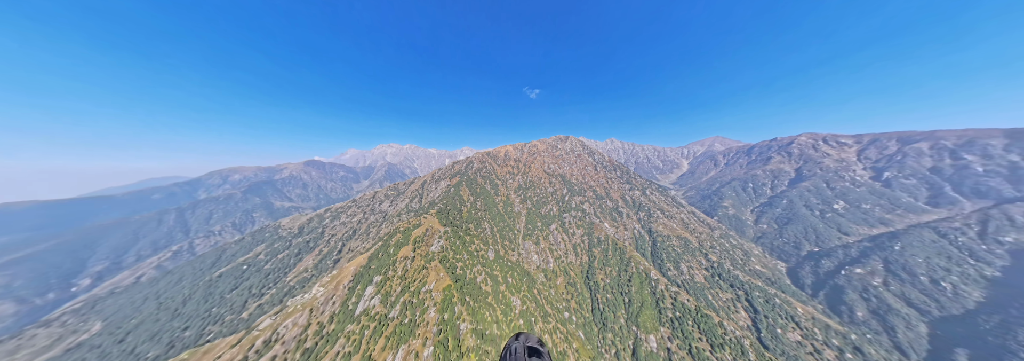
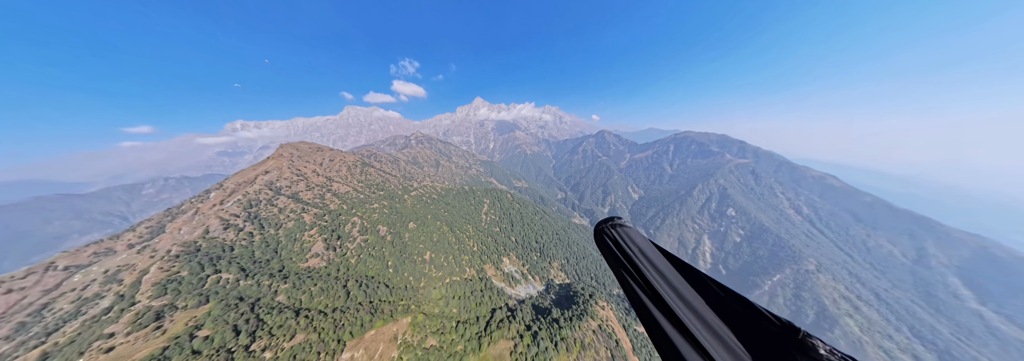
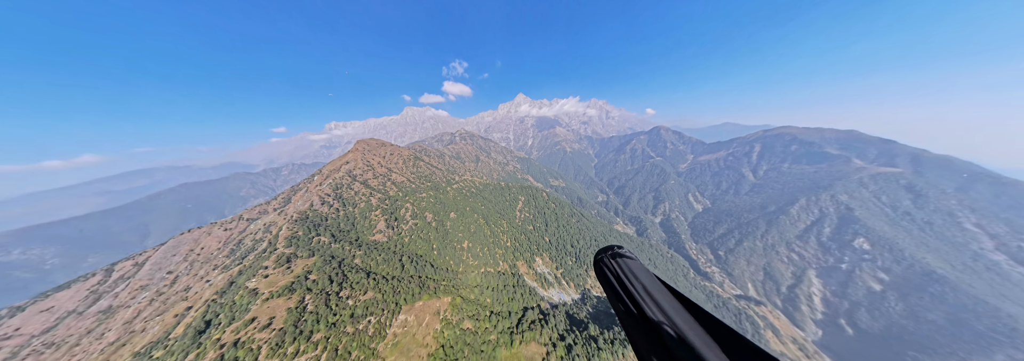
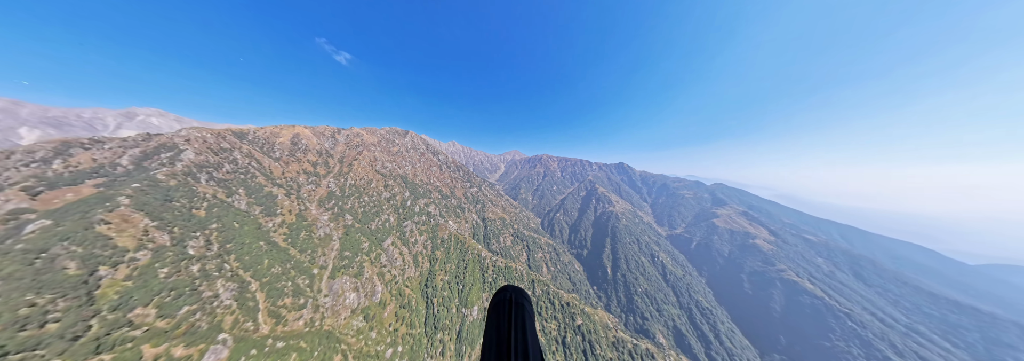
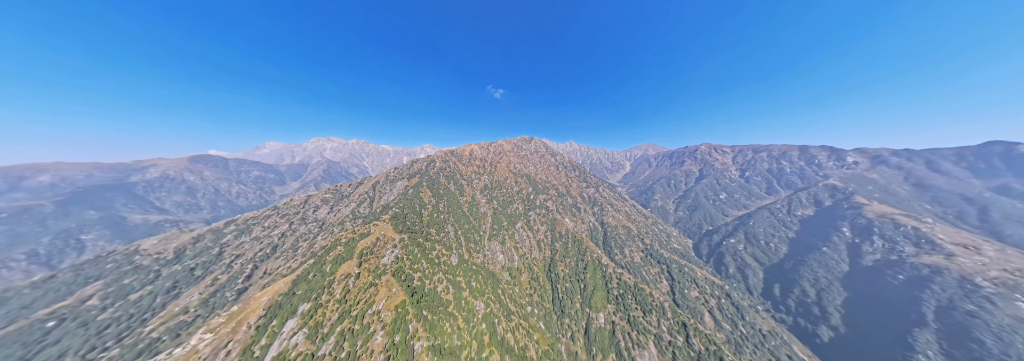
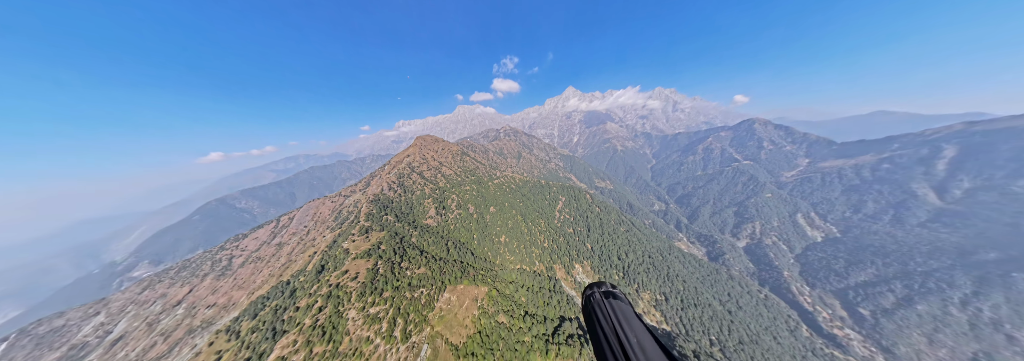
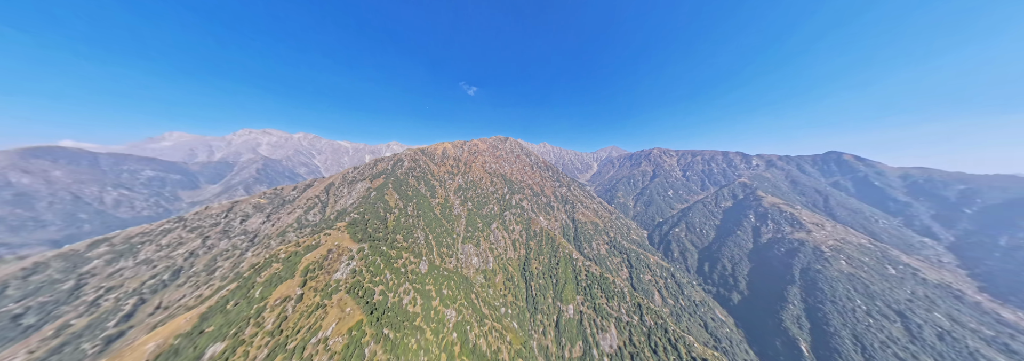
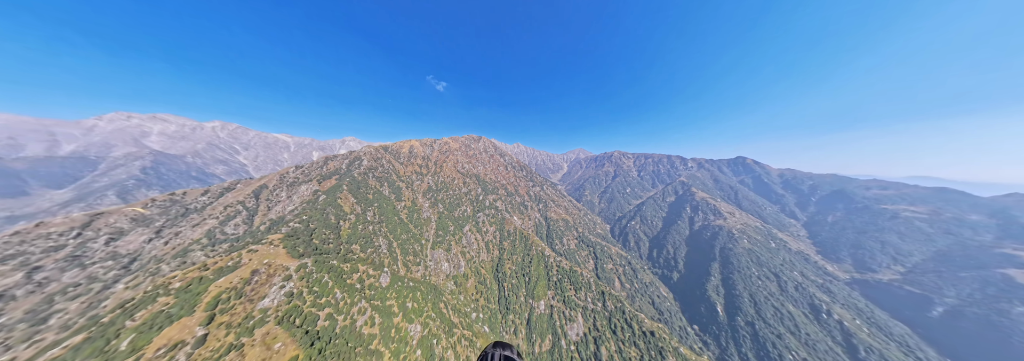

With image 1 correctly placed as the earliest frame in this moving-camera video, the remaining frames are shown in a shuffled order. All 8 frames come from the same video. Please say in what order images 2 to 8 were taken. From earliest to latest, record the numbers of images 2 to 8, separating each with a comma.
5, 7, 8, 4, 2, 3, 6
